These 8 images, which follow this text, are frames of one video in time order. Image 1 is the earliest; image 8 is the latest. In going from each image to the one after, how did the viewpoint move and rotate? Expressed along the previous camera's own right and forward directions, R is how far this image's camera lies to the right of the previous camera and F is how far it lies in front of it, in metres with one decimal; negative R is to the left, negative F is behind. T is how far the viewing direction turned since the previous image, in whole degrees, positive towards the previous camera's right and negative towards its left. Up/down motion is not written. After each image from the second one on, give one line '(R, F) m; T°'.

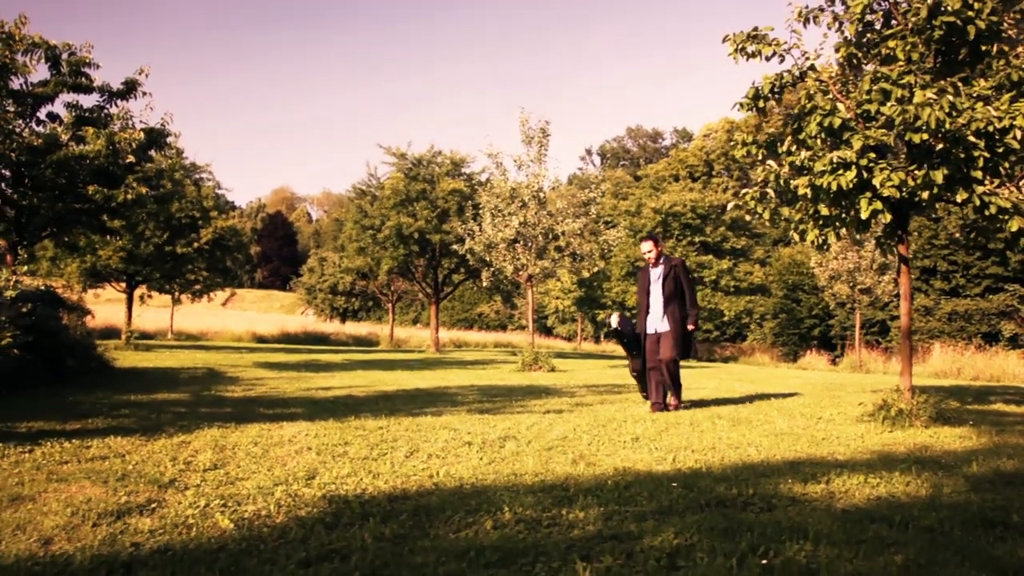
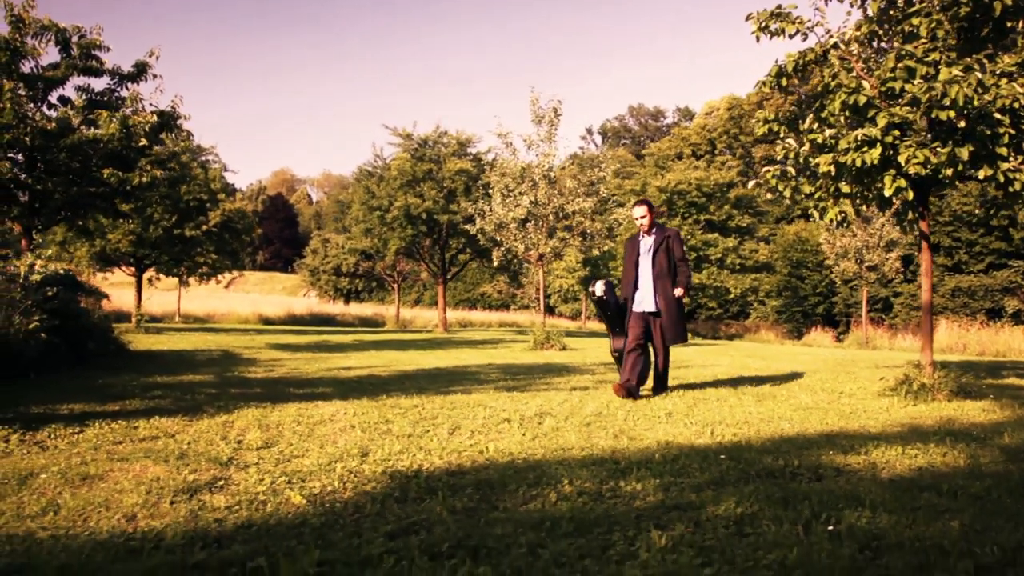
(-0.3, -0.1) m; 0°
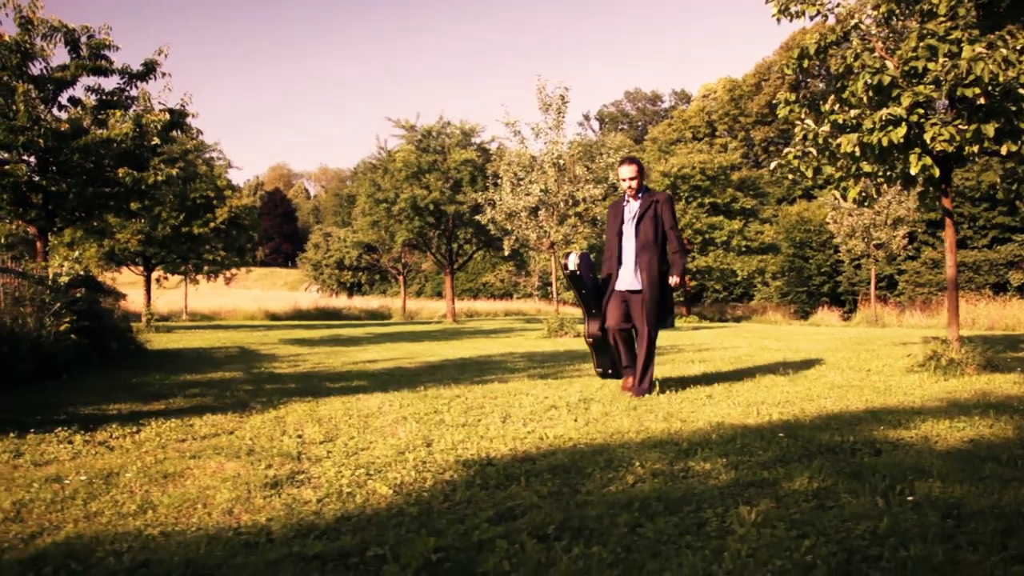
(-0.4, -0.1) m; +1°
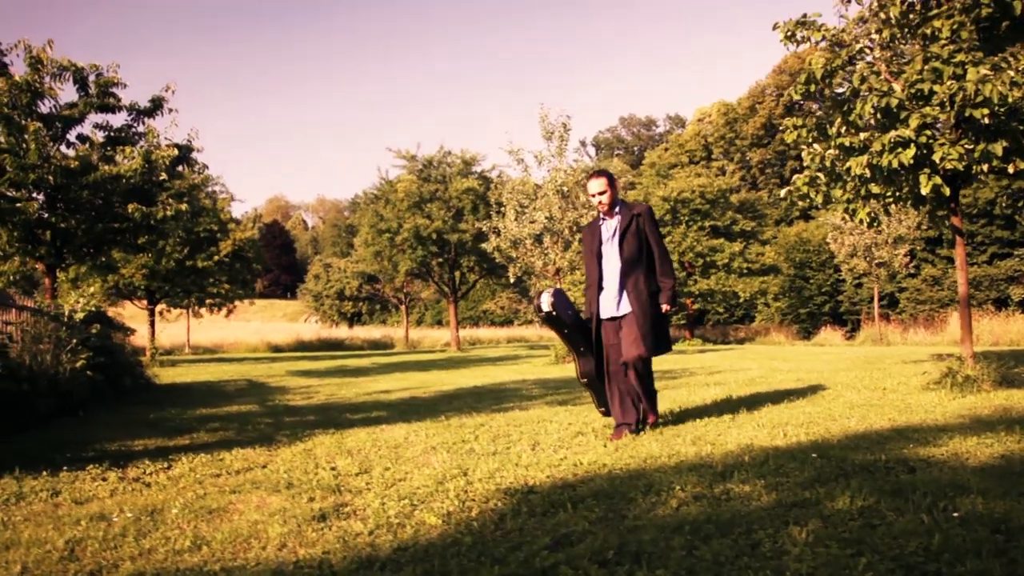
(-0.2, -0.1) m; 0°
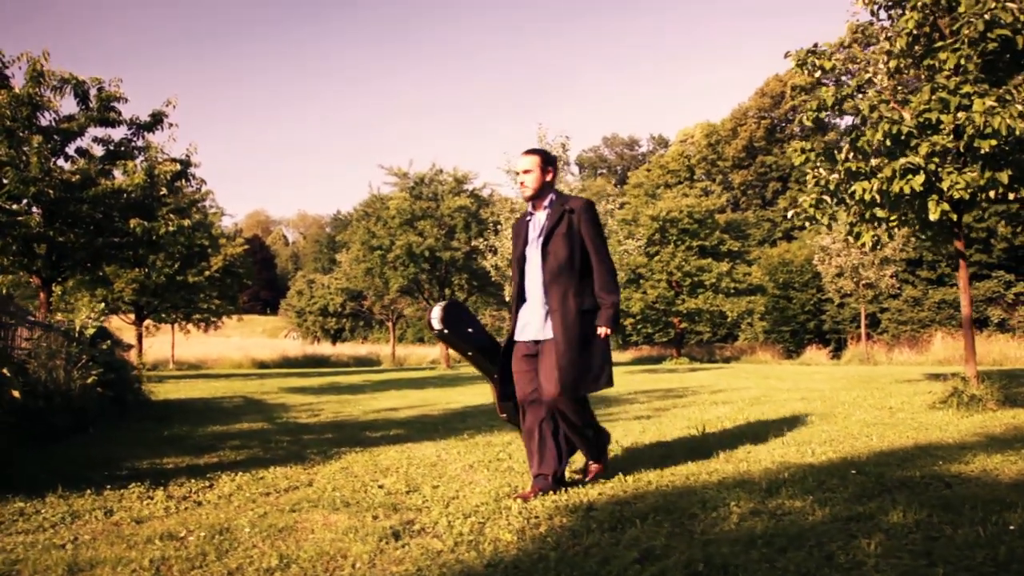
(-0.5, -0.1) m; +2°
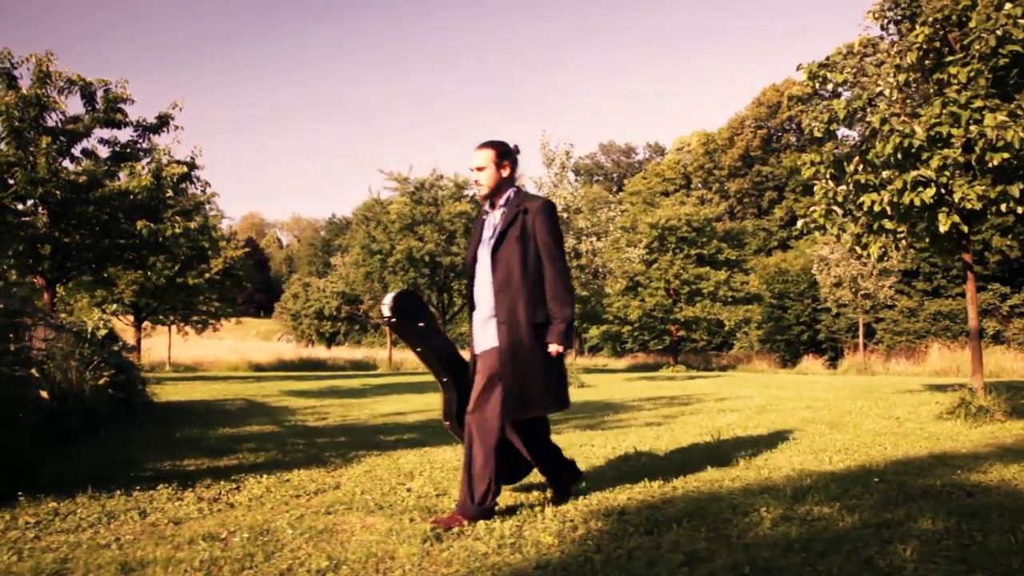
(-0.3, -0.1) m; +1°
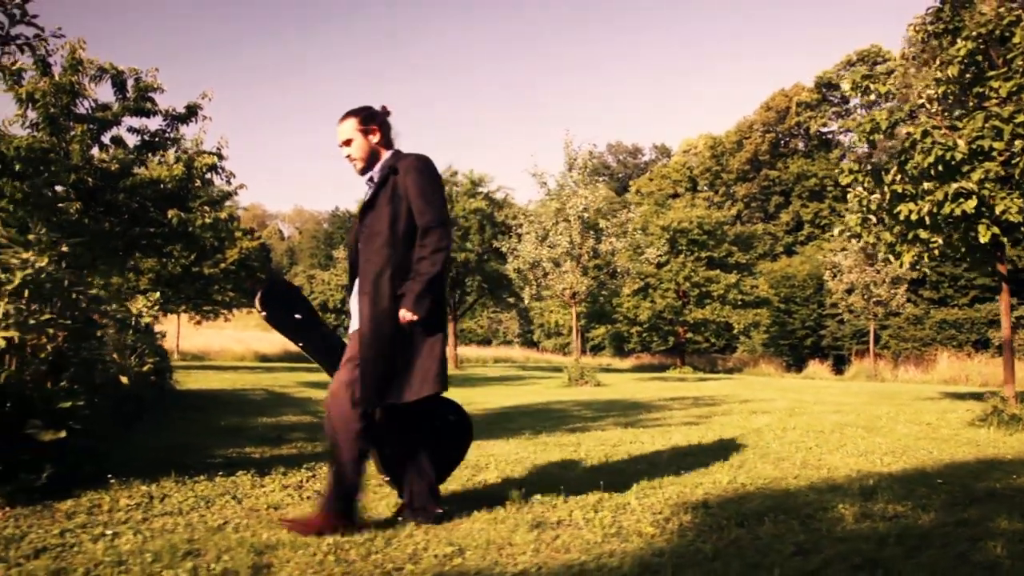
(-0.6, -0.1) m; +1°
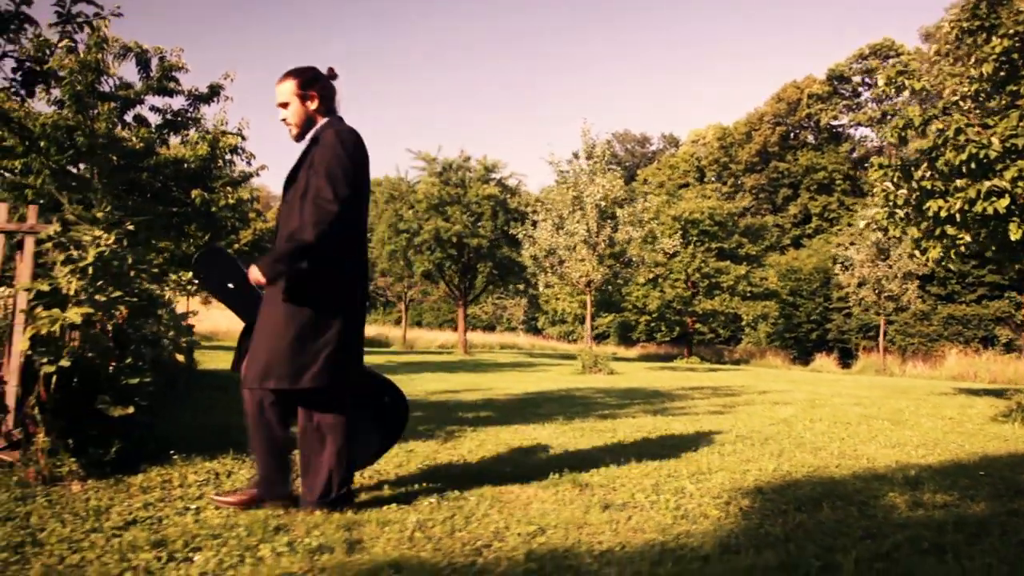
(-0.4, -0.1) m; 0°
